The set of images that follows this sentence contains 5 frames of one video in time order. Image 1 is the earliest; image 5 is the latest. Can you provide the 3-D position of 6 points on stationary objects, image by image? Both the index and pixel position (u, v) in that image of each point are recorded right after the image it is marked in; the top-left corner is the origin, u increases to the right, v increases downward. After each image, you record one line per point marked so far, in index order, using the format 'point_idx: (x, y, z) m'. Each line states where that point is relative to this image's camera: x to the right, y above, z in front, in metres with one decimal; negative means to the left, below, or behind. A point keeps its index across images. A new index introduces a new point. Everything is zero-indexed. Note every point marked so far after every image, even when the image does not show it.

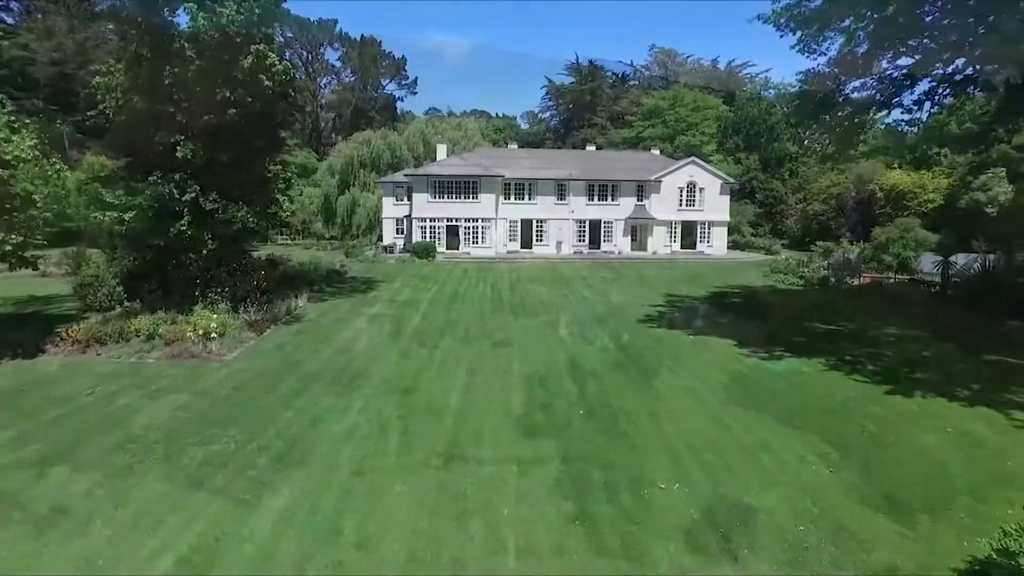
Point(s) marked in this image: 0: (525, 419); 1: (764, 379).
0: (+0.2, -2.4, +11.6) m
1: (+5.6, -2.0, +14.4) m
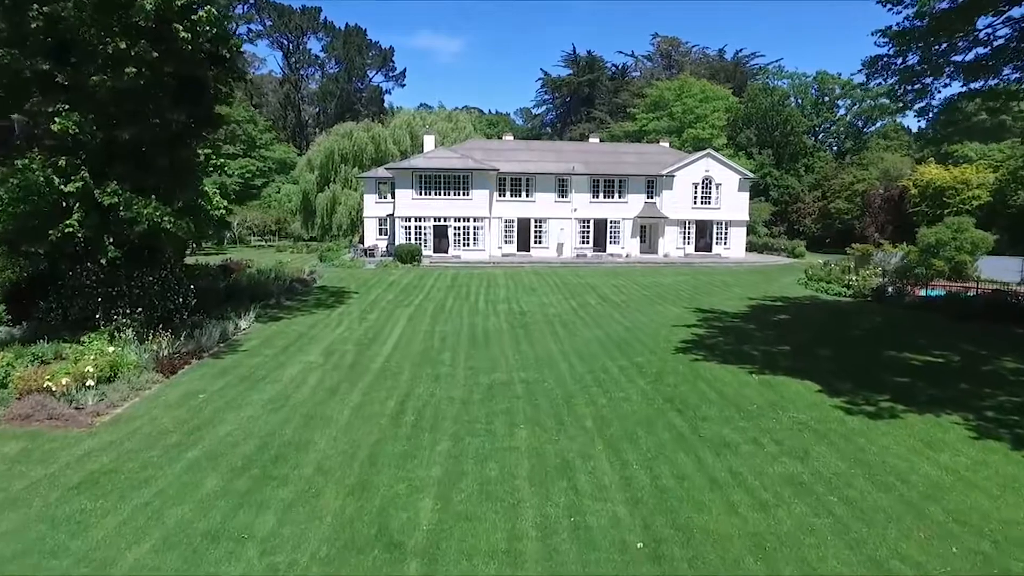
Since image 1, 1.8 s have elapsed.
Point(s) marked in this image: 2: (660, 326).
0: (+0.4, -2.9, +6.6) m
1: (+5.7, -2.5, +9.5) m
2: (+4.6, -1.2, +19.8) m
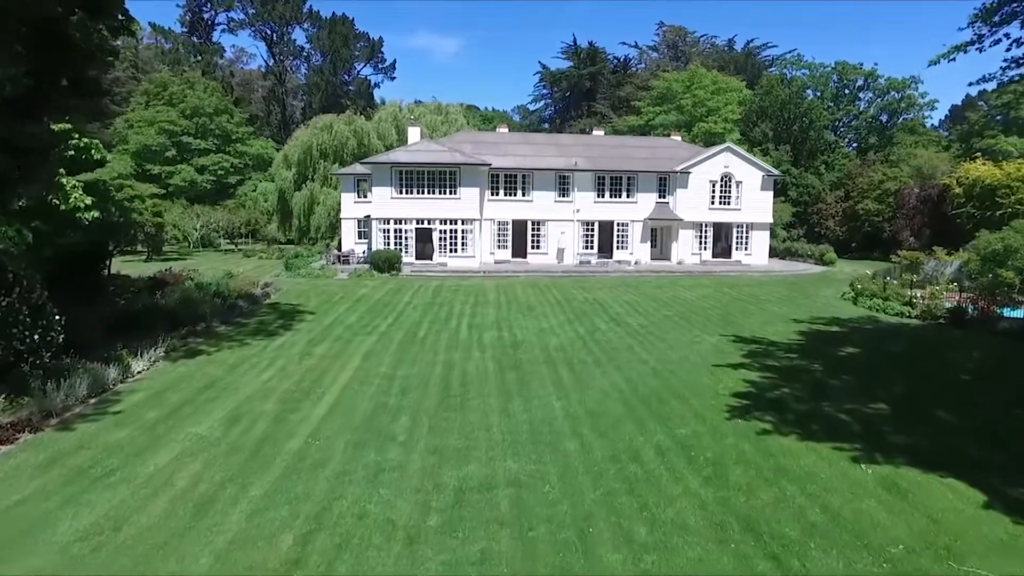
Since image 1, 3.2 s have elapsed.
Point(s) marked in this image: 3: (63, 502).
0: (+0.1, -3.5, +1.7) m
1: (+5.5, -3.2, +4.6) m
2: (+4.3, -1.9, +14.8) m
3: (-5.7, -2.7, +8.1) m
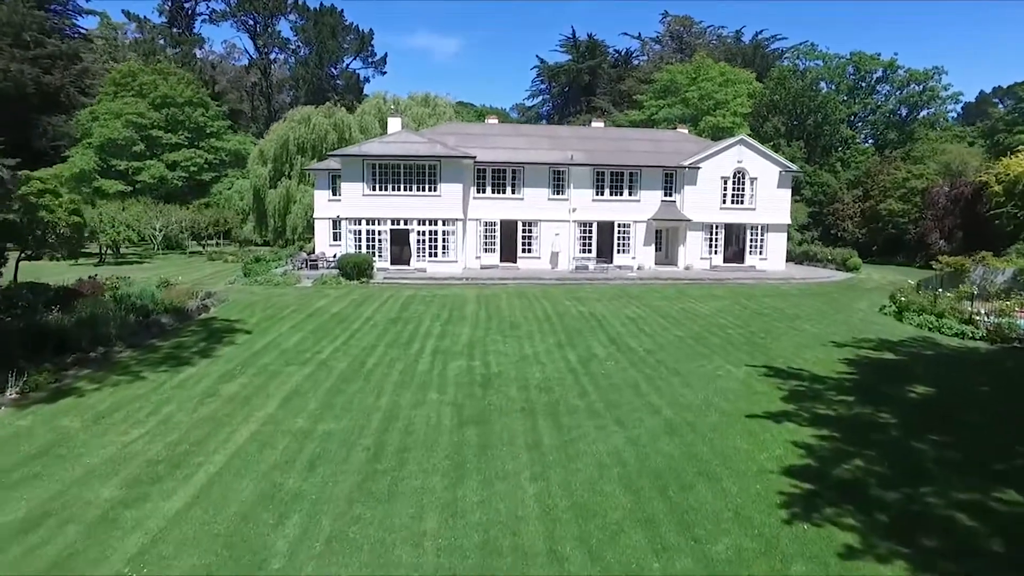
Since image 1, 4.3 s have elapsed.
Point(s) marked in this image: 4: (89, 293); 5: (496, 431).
0: (-0.5, -3.9, -2.2) m
1: (+4.9, -3.6, +0.7) m
2: (+3.7, -2.3, +10.9) m
3: (-6.3, -3.1, +4.2) m
4: (-13.3, -0.2, +20.1) m
5: (-0.3, -2.3, +10.6) m
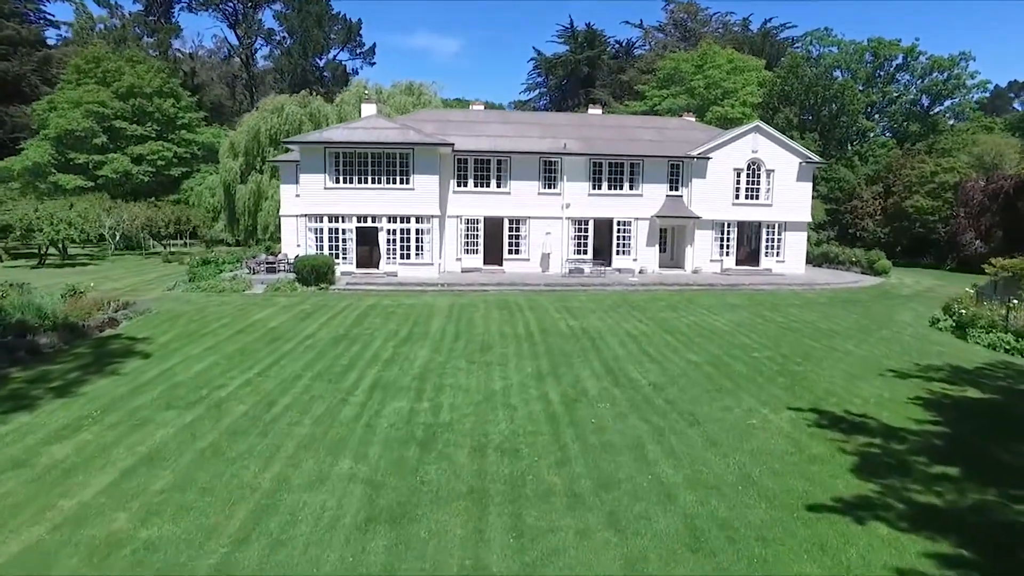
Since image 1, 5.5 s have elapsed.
0: (-1.2, -4.2, -6.1) m
1: (+4.1, -3.9, -3.2) m
2: (+3.0, -2.5, +7.0) m
3: (-7.0, -3.4, +0.3) m
4: (-14.0, -0.5, +16.3) m
5: (-1.0, -2.6, +6.7) m
